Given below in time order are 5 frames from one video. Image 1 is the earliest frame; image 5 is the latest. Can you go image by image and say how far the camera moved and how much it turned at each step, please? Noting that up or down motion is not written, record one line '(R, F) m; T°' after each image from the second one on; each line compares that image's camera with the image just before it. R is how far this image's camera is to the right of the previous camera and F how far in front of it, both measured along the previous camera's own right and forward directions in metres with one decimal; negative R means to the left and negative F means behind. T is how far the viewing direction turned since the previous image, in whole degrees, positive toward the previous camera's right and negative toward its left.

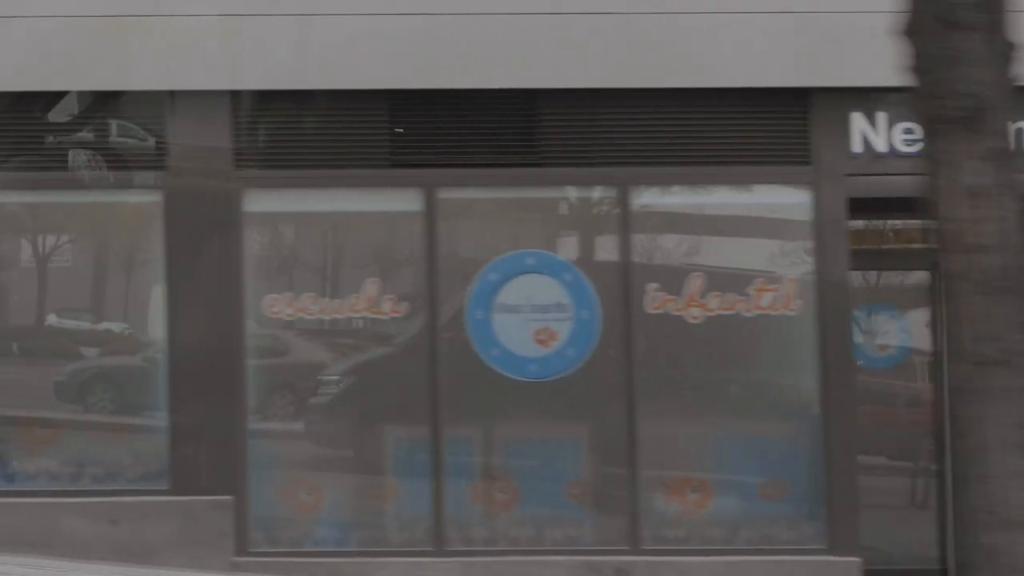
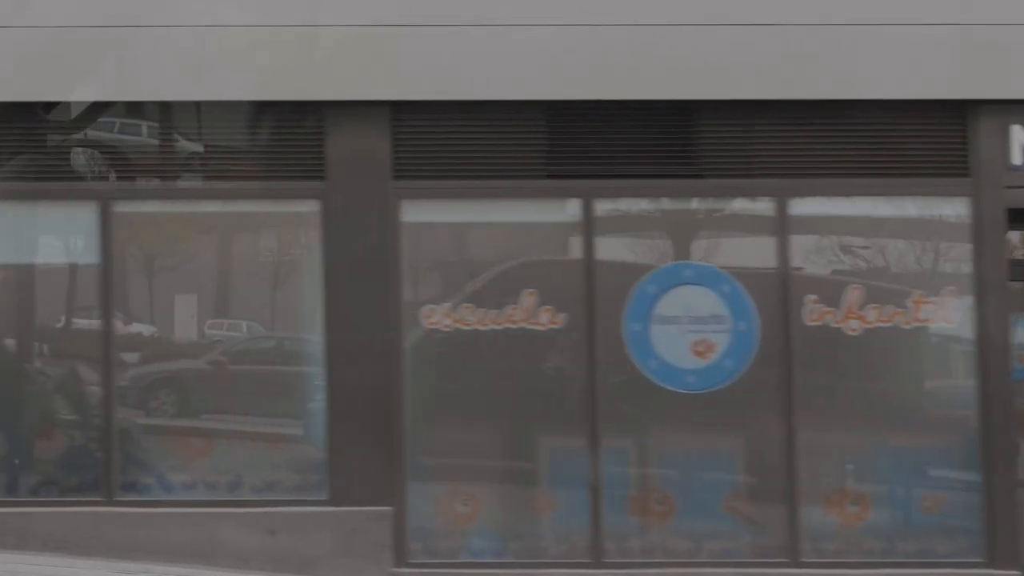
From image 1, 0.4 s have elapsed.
(-1.9, 0.0) m; 0°
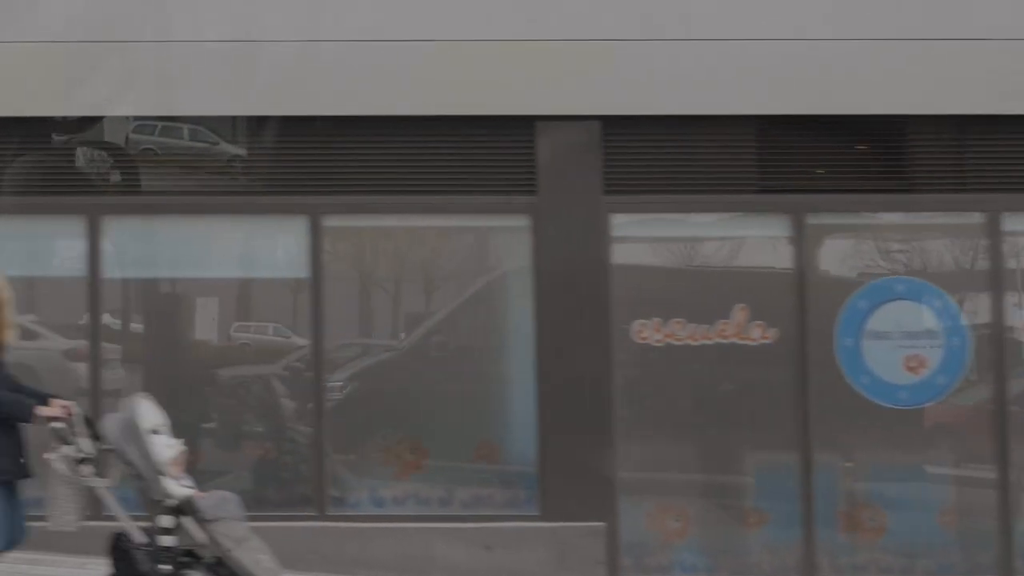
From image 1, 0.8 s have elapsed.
(-2.5, 0.0) m; 0°
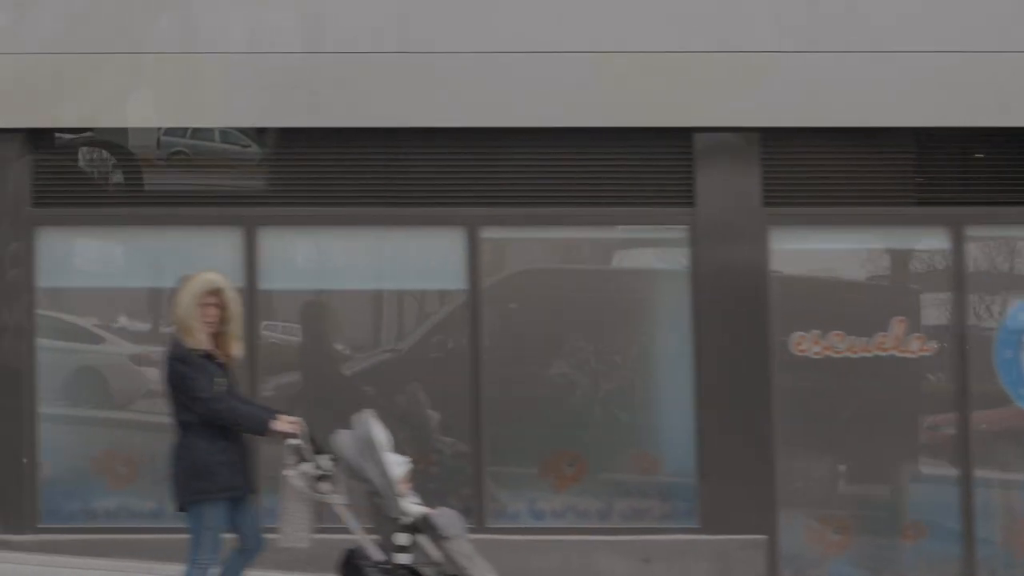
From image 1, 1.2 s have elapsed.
(-1.9, 0.0) m; 0°
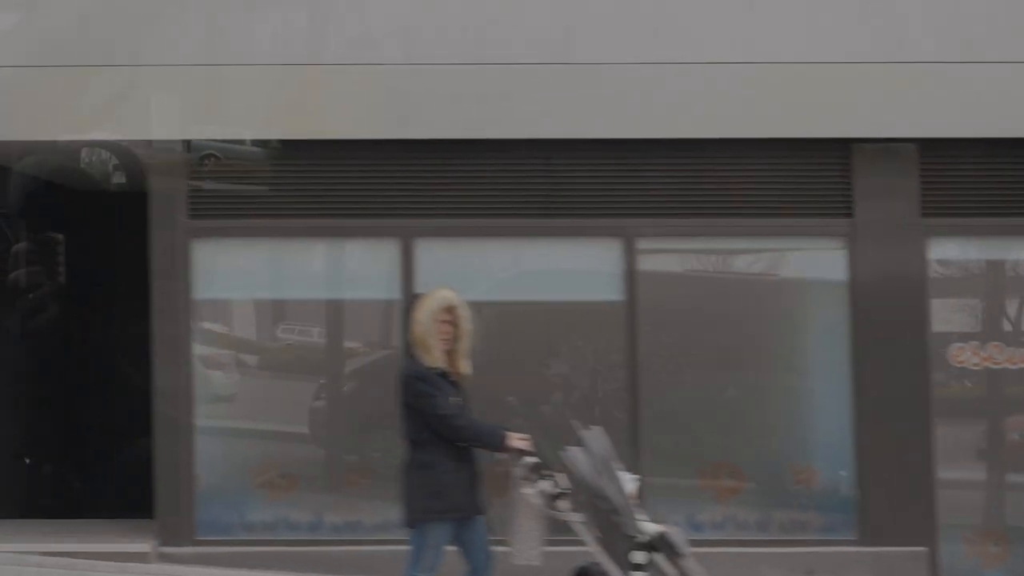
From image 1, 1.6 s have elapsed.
(-1.9, 0.0) m; 0°
